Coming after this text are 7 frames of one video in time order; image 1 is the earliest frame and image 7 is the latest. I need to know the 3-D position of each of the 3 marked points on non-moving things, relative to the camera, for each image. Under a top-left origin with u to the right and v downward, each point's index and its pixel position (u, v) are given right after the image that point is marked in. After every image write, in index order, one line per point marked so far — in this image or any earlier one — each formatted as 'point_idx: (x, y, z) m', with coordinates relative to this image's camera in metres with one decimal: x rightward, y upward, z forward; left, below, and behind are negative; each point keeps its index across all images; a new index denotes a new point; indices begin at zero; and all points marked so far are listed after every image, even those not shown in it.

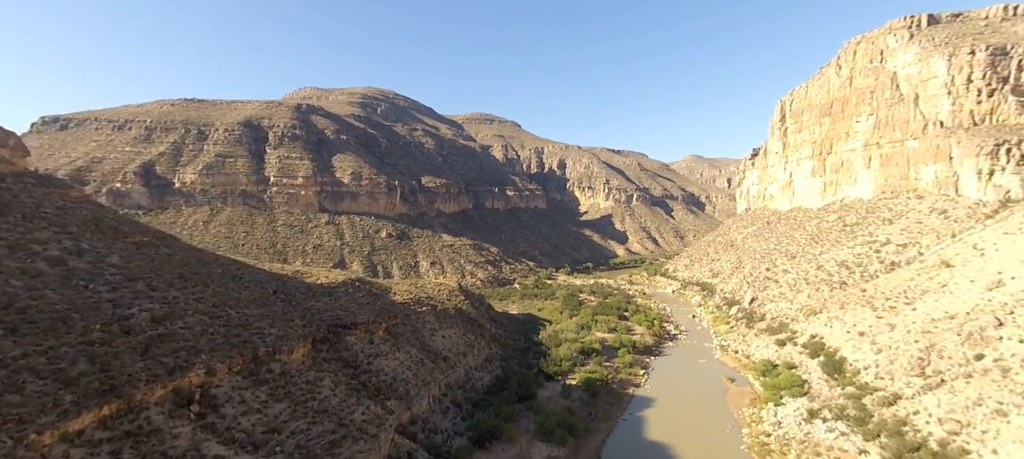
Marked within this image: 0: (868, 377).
0: (+11.8, -4.9, +14.9) m
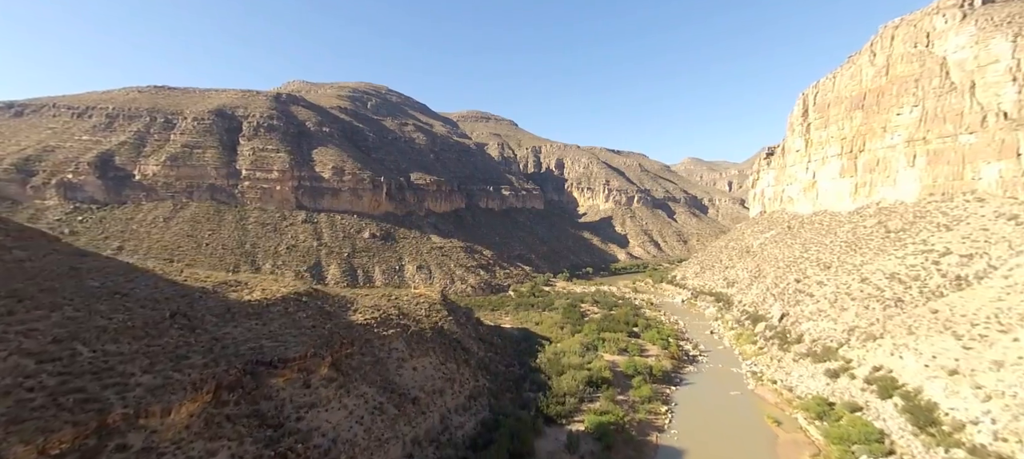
0: (+11.5, -5.1, +11.1) m
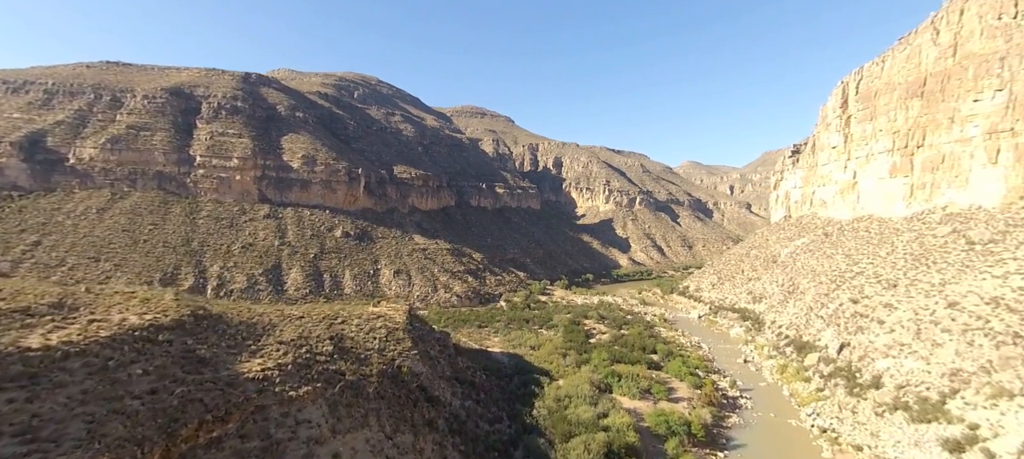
0: (+11.2, -5.3, +6.1) m
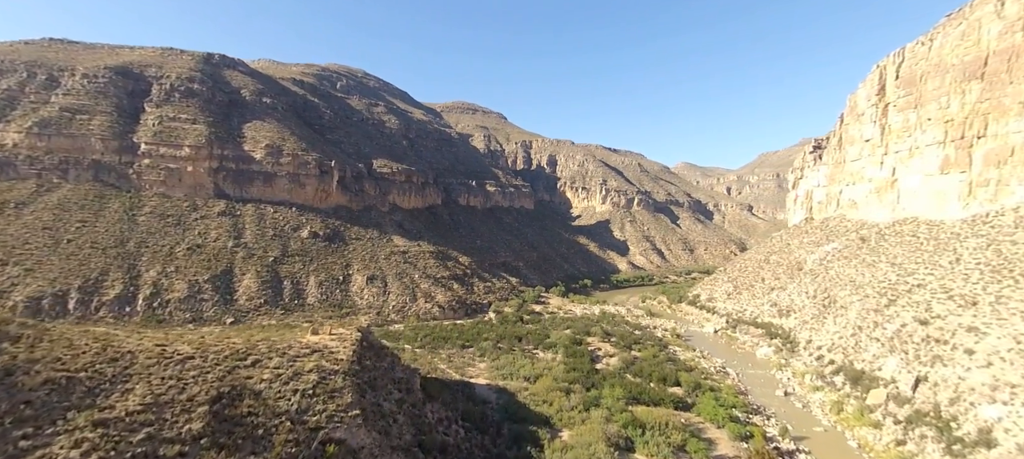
0: (+11.1, -5.4, +1.9) m
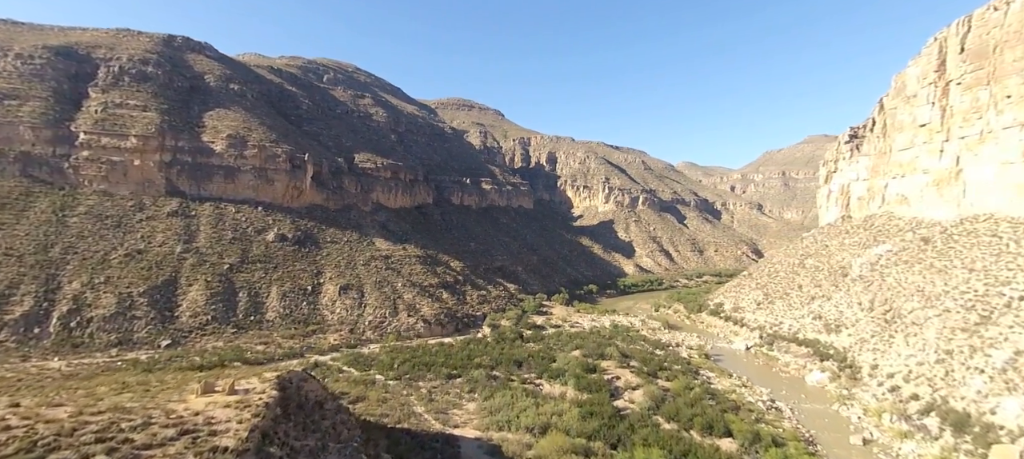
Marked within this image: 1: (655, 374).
0: (+11.1, -5.4, -2.3) m
1: (+5.9, -5.9, +18.8) m
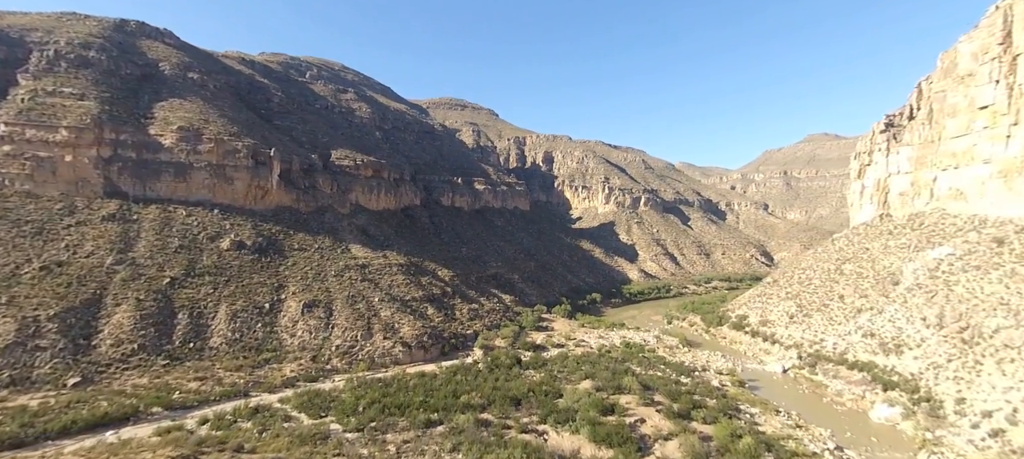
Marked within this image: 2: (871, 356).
0: (+11.1, -5.3, -6.0) m
1: (+5.8, -6.0, +15.0) m
2: (+15.4, -5.4, +19.5) m
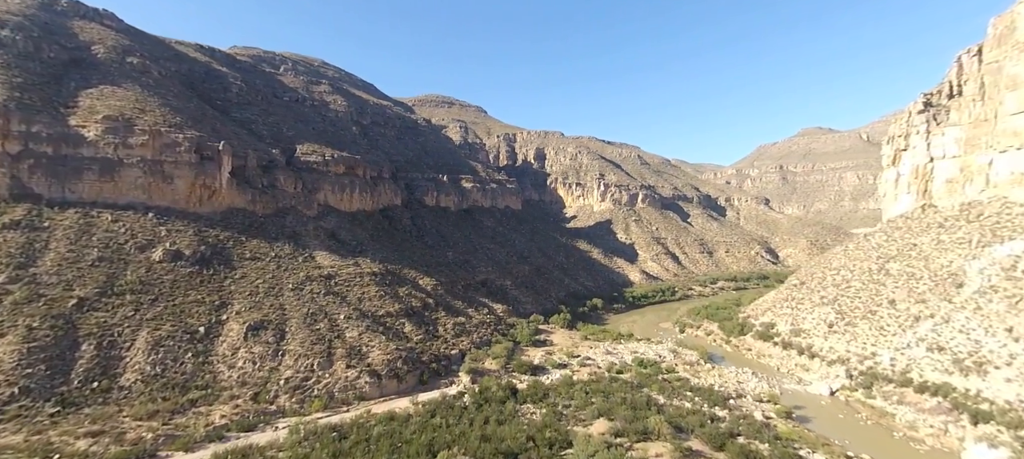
0: (+11.4, -5.1, -9.6) m
1: (+5.7, -5.9, +11.3) m
2: (+15.1, -5.1, +16.0) m
